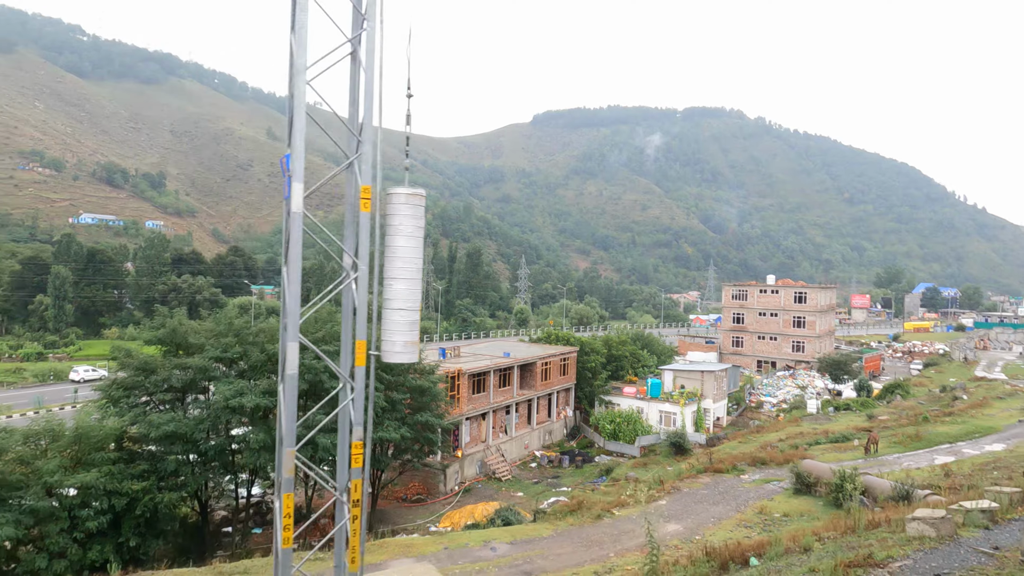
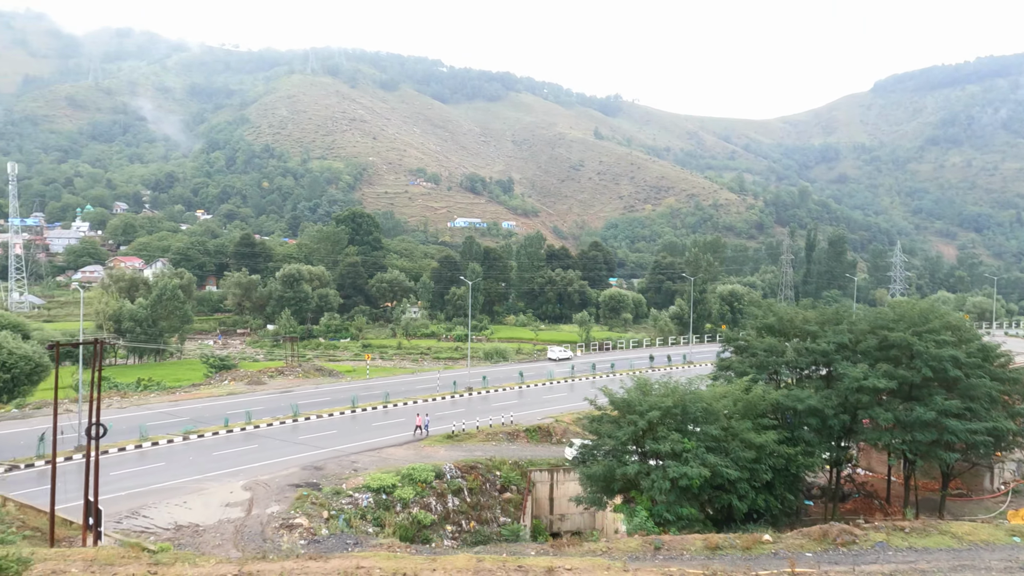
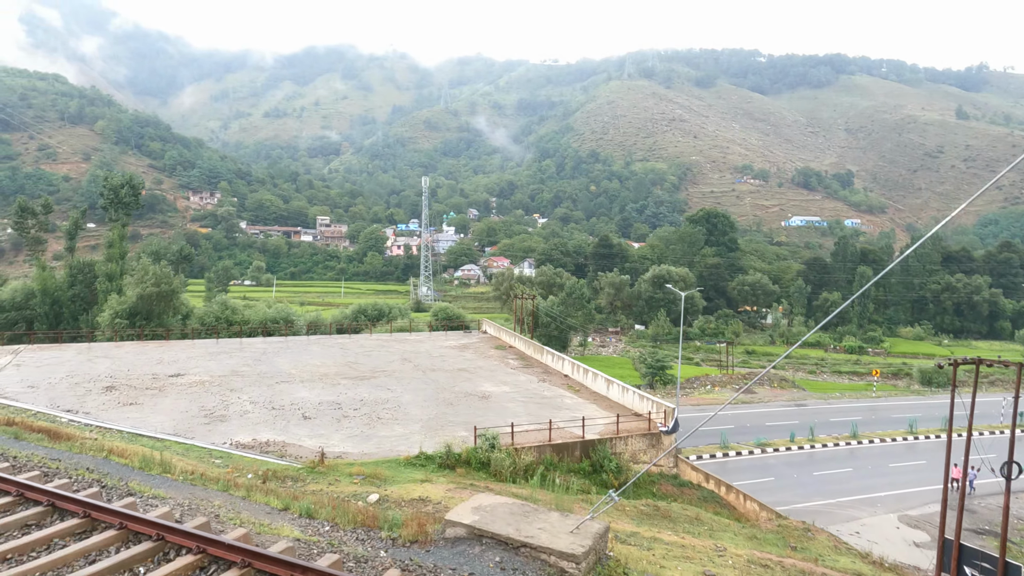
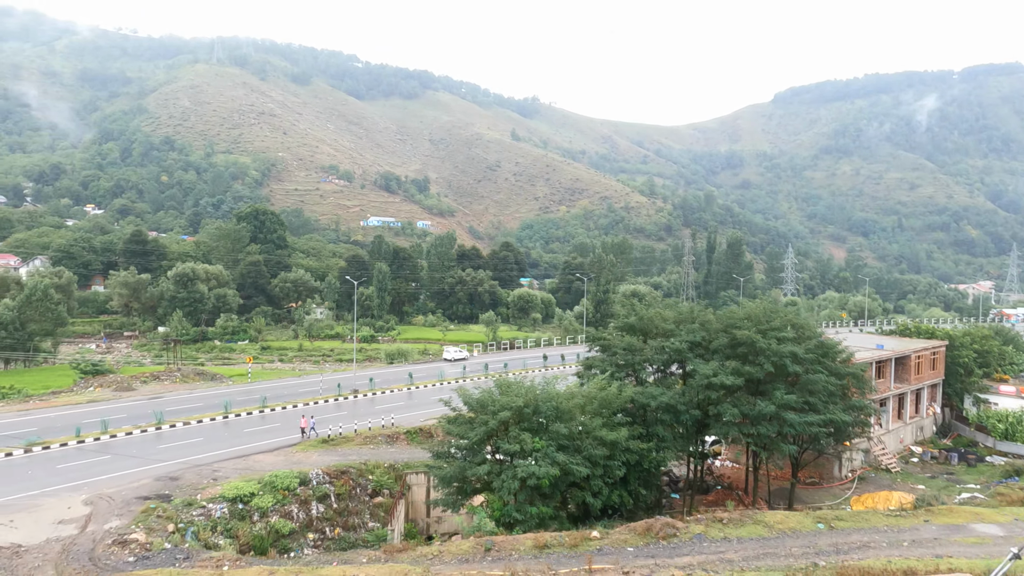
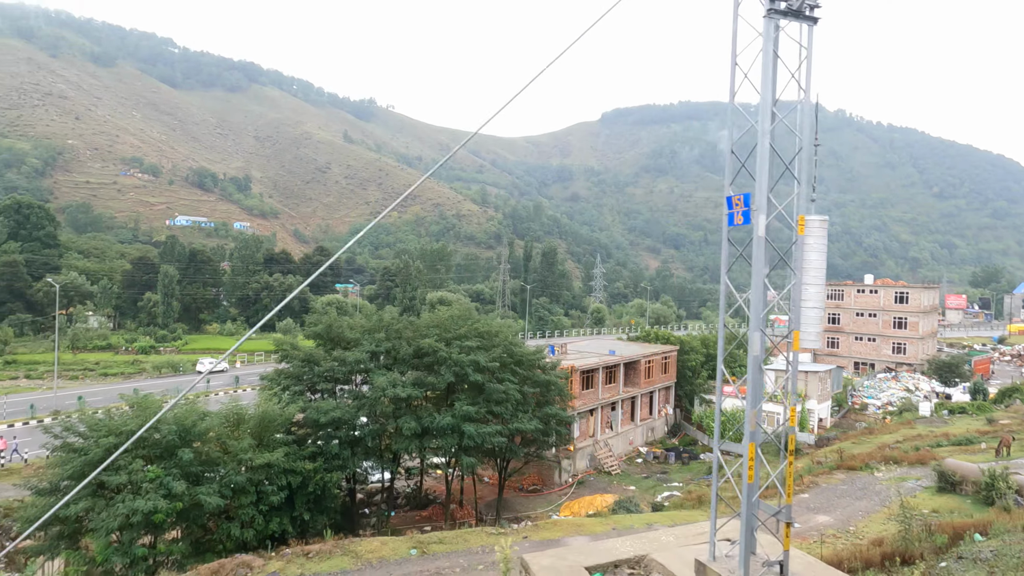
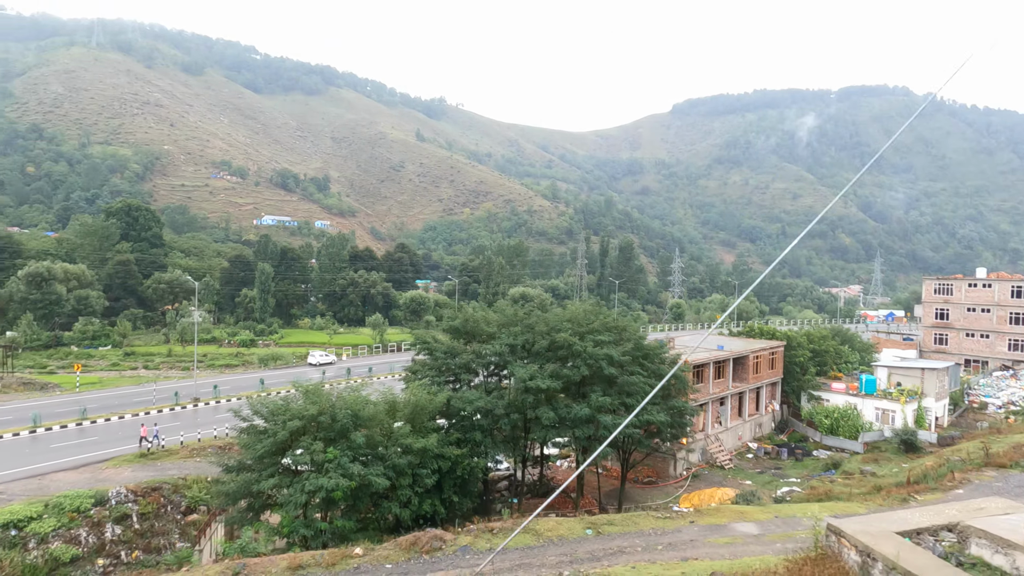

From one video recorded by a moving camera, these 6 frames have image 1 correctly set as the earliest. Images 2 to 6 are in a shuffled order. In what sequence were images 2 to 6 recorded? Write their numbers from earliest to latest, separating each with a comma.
5, 6, 4, 2, 3
